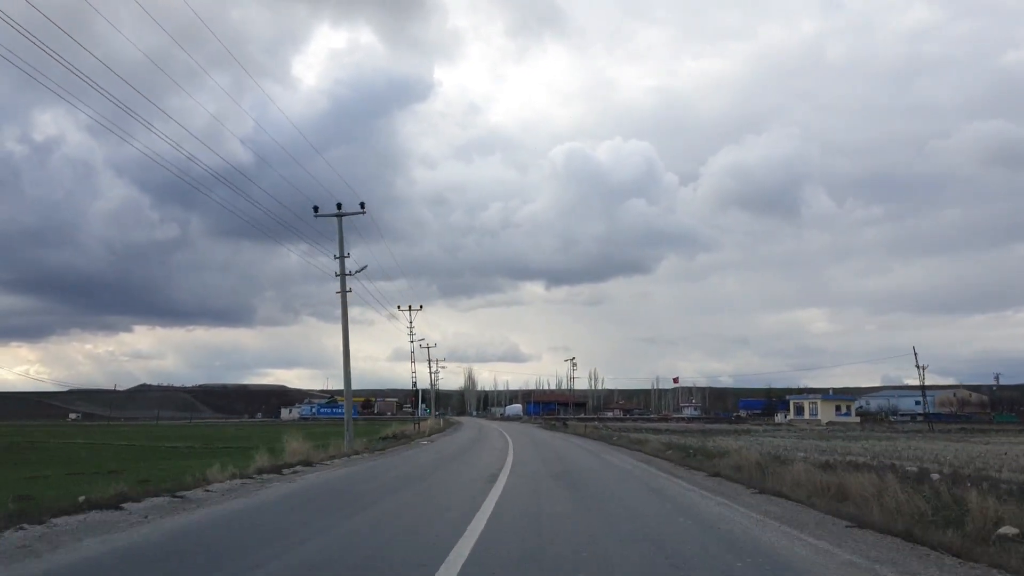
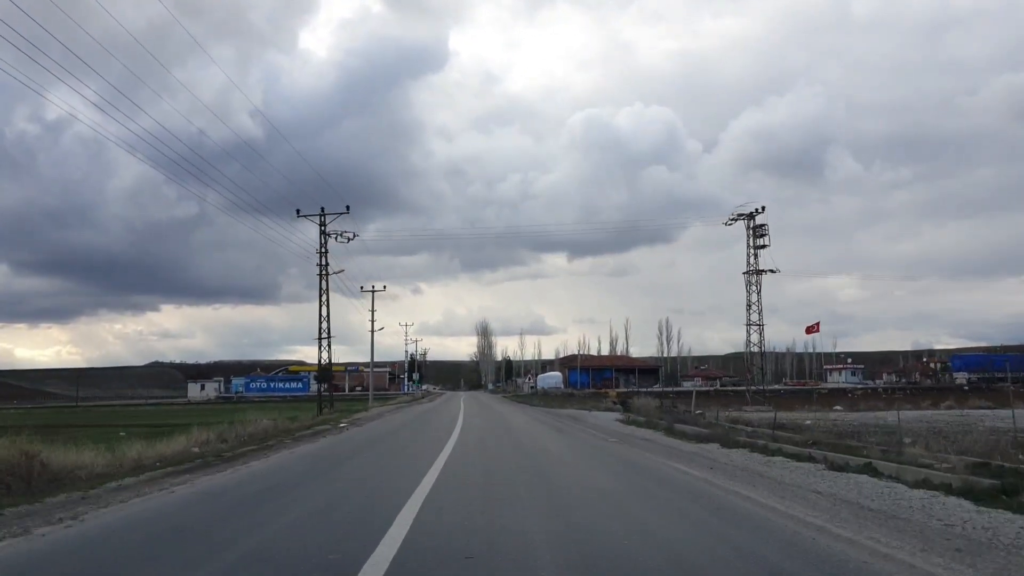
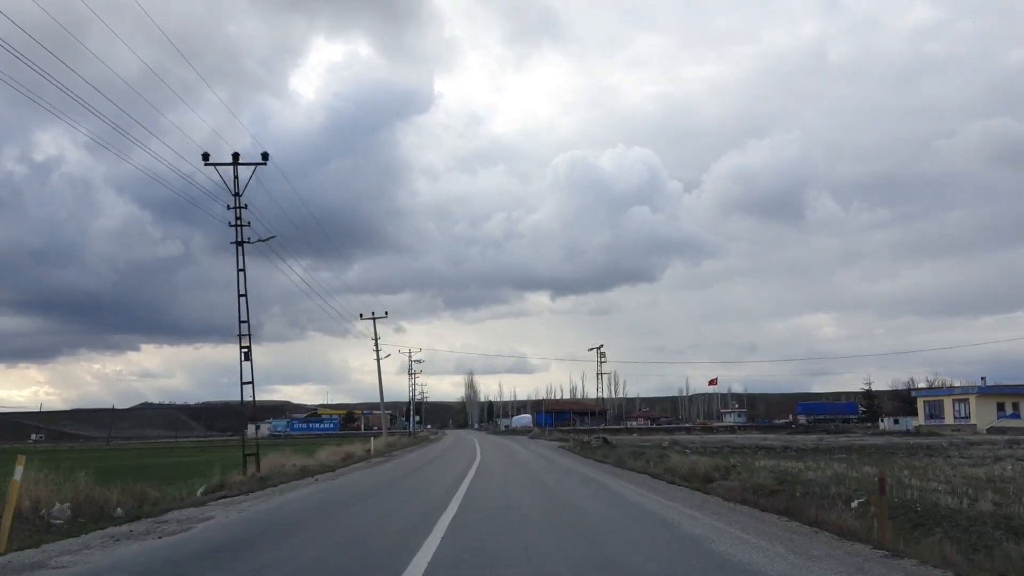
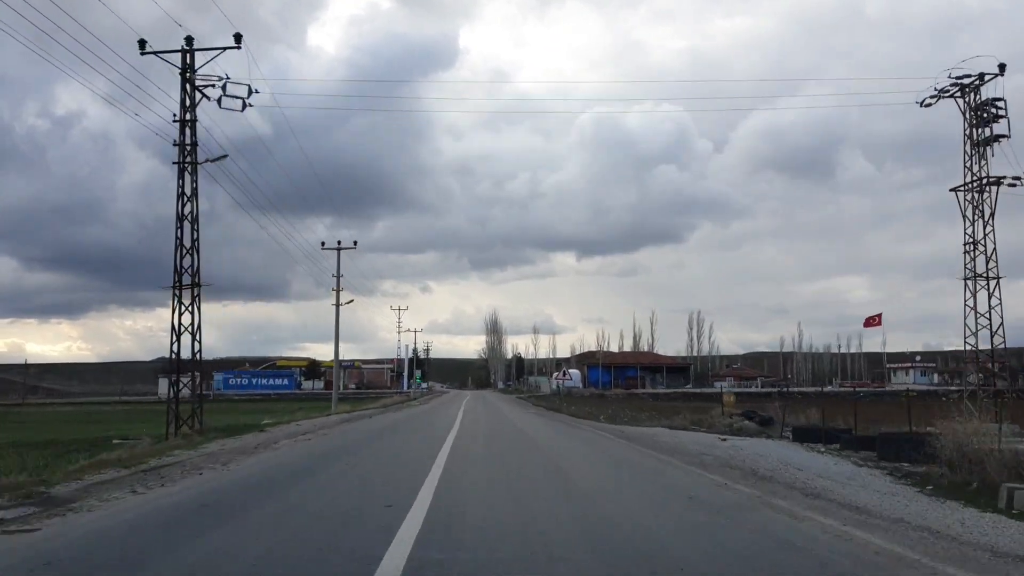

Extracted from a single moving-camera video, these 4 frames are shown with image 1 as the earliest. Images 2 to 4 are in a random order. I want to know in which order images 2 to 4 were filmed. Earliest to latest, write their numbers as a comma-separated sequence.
3, 2, 4
